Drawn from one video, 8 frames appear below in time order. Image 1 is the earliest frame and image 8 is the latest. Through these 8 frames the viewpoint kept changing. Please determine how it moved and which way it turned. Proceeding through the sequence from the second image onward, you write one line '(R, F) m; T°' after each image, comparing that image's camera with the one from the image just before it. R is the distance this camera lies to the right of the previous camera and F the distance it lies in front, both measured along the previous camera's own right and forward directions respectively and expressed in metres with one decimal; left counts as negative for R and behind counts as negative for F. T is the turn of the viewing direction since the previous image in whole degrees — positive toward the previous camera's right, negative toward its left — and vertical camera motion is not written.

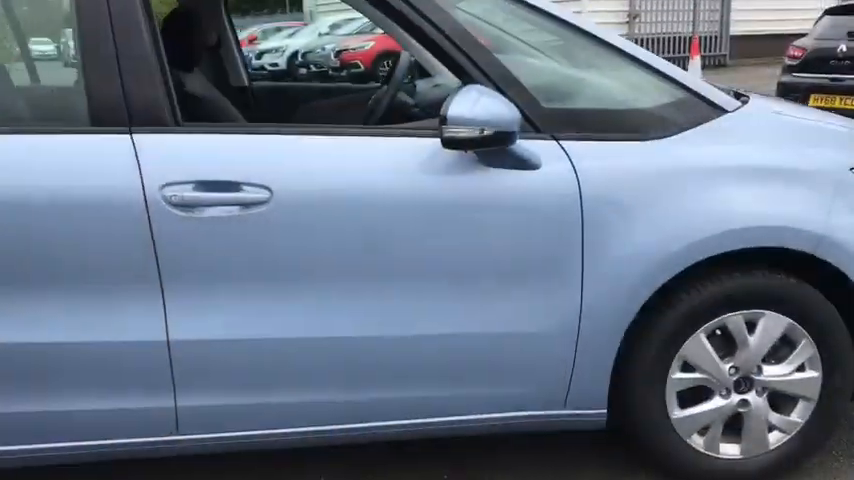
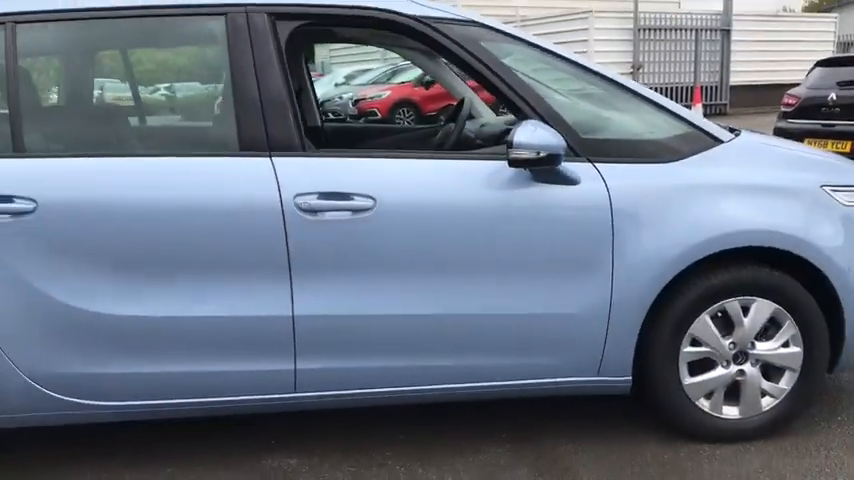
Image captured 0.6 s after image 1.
(-0.2, -0.7) m; 0°
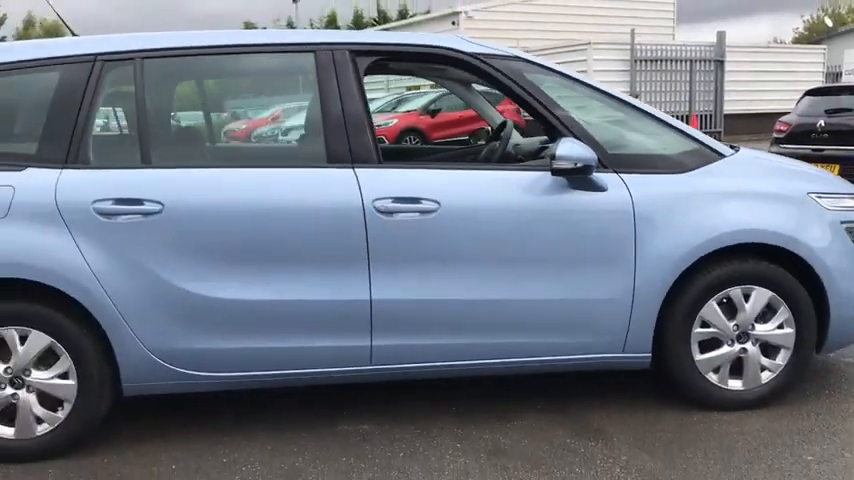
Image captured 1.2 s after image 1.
(-0.3, -0.6) m; 0°
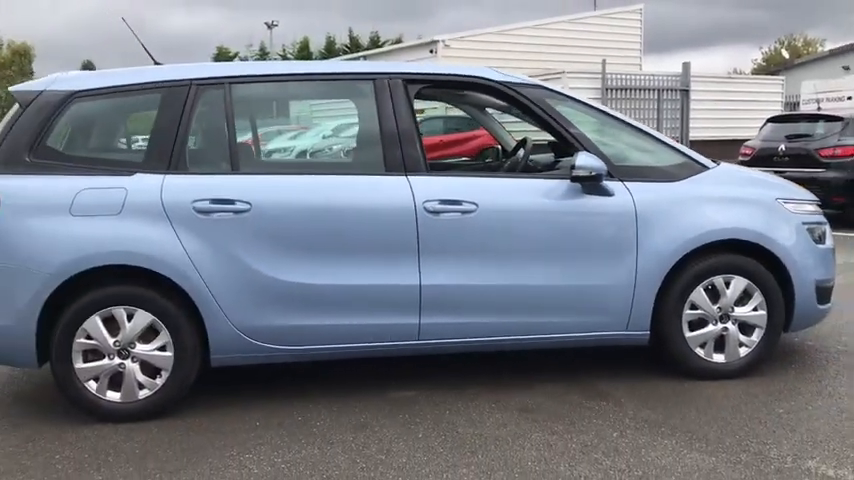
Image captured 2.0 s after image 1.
(-0.4, -0.7) m; +2°
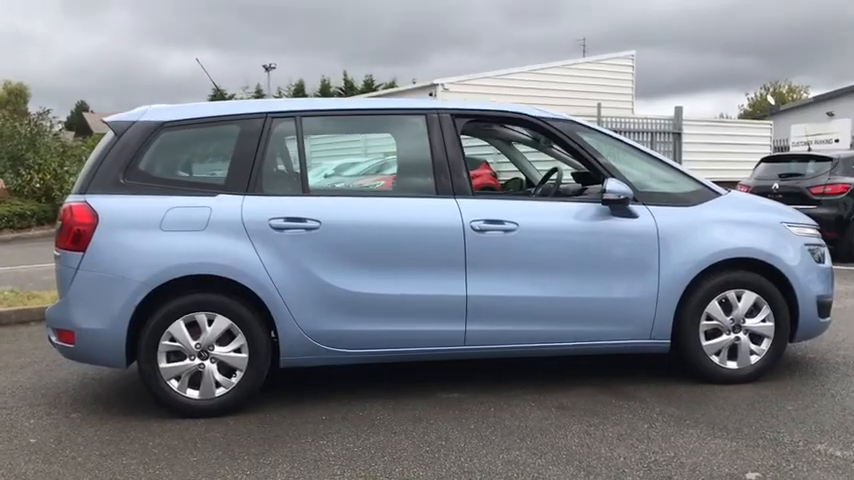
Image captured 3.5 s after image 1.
(-0.3, -0.5) m; +1°
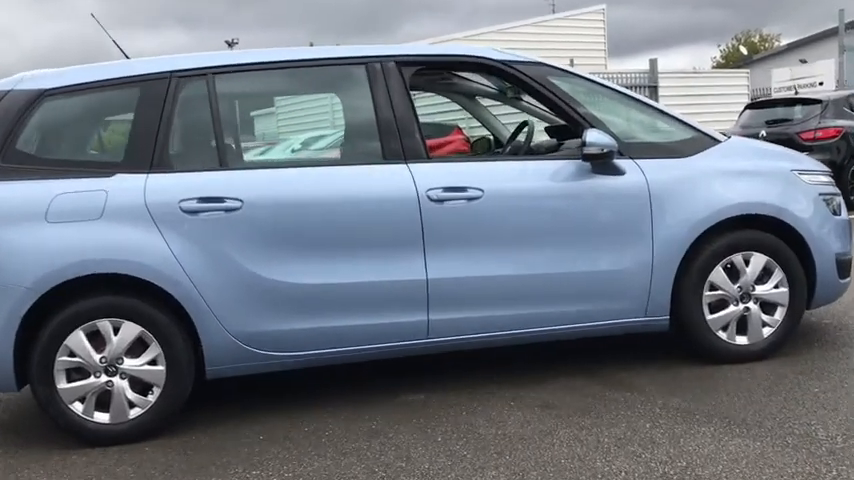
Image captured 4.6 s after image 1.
(+0.2, +0.8) m; +1°
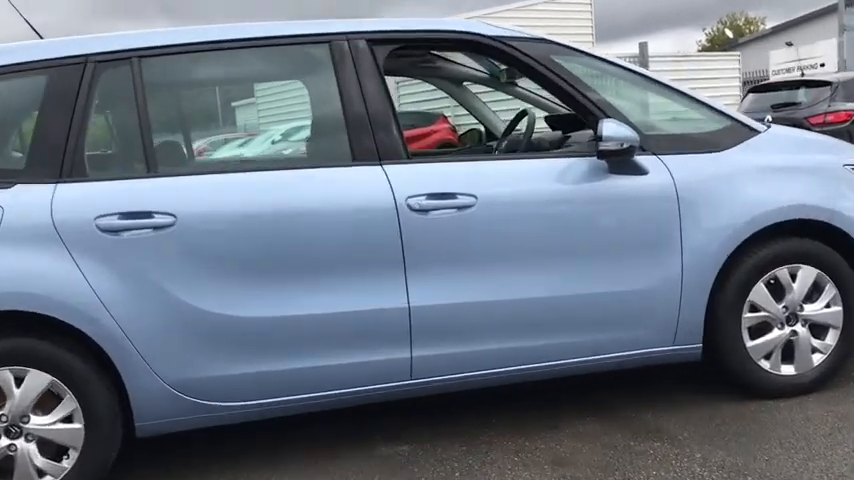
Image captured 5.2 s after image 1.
(0.0, +0.8) m; +1°
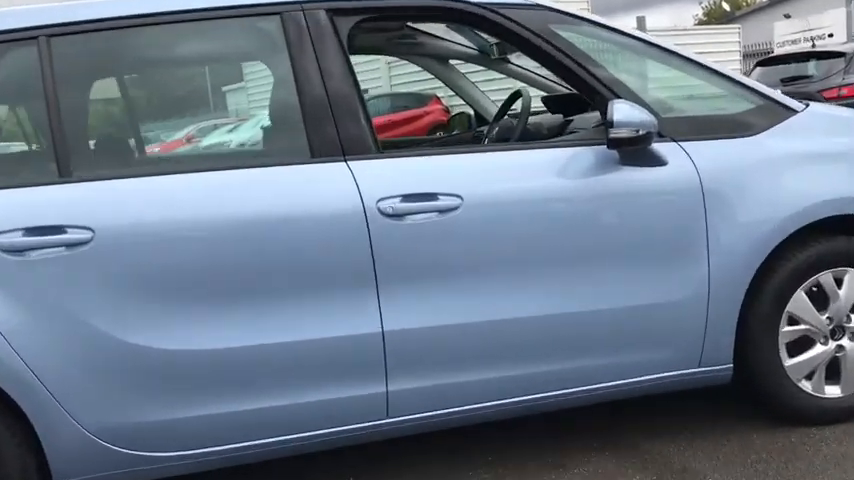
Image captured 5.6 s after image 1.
(+0.1, +0.6) m; 0°
